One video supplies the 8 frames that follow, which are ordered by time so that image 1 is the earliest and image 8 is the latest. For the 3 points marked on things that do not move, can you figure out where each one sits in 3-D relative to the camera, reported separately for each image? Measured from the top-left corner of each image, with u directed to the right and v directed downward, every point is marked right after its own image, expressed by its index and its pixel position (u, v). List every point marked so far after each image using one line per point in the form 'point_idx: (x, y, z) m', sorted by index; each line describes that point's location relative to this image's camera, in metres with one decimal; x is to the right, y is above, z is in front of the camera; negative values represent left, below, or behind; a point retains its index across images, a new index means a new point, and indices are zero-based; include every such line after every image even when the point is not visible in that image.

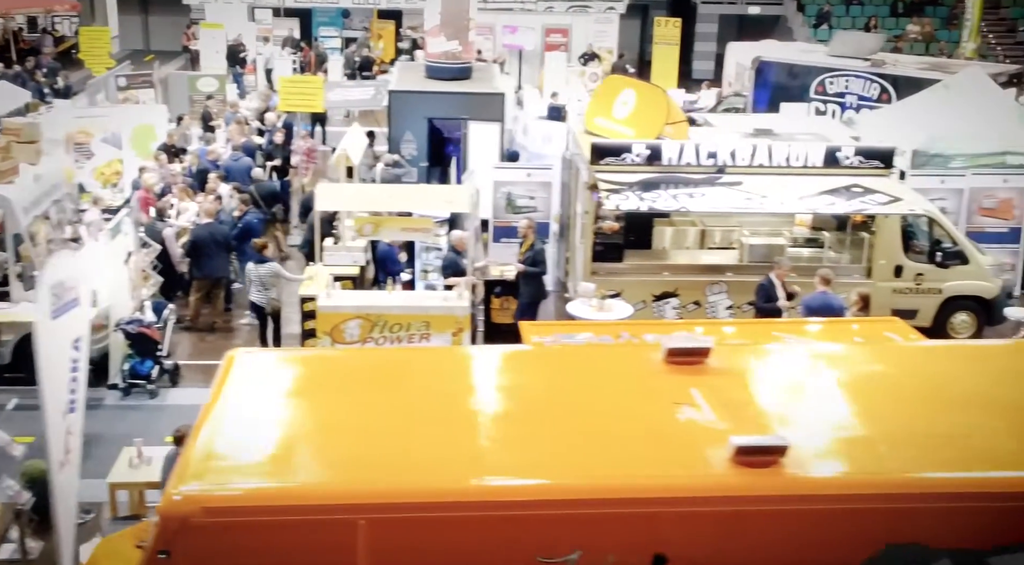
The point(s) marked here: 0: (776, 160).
0: (+3.0, +1.4, +11.9) m
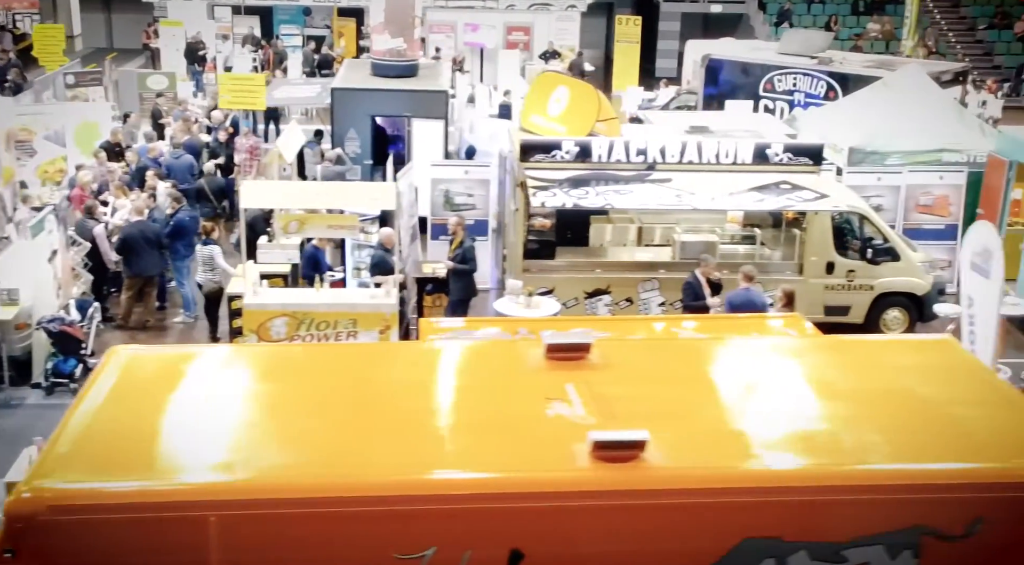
0: (+2.2, +1.5, +11.9) m
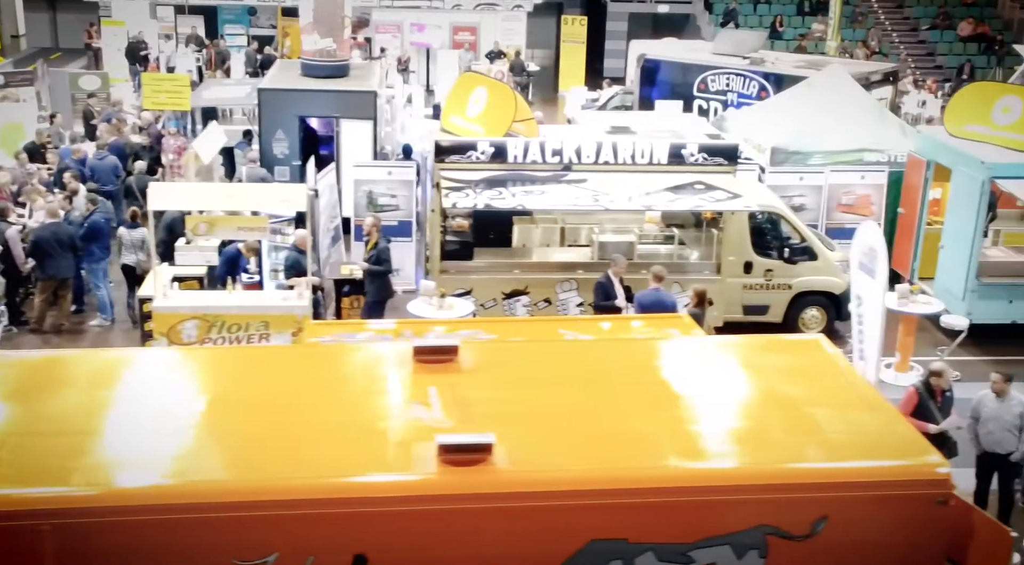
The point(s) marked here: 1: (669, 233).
0: (+1.3, +1.5, +12.0) m
1: (+2.0, +0.6, +12.9) m
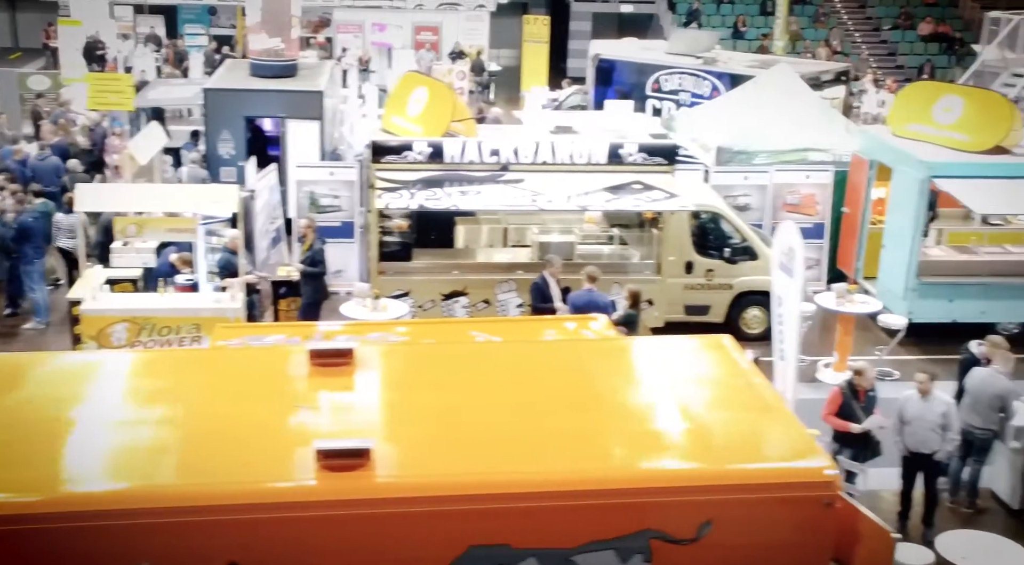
0: (+0.5, +1.4, +11.9) m
1: (+1.2, +0.6, +12.9) m
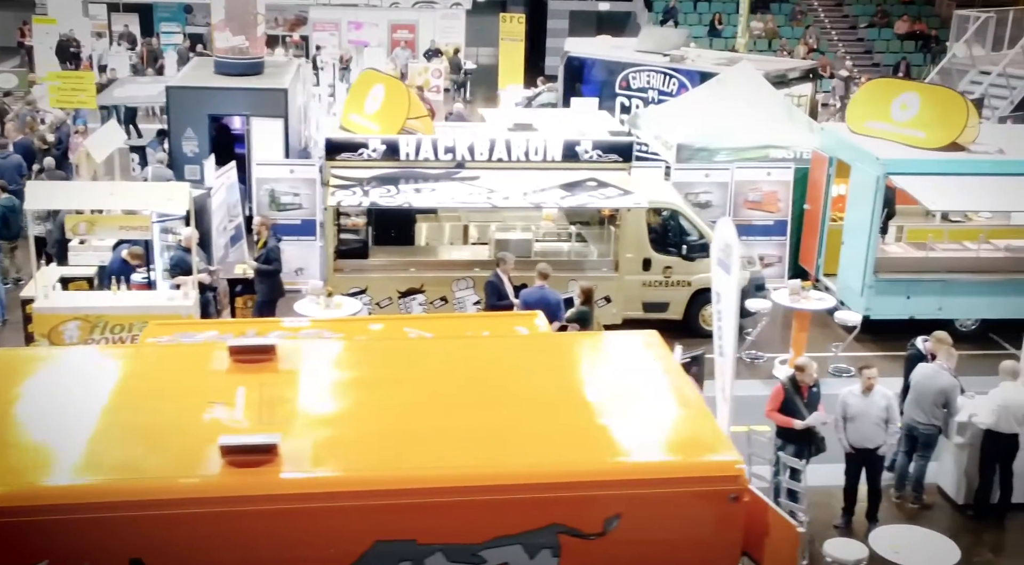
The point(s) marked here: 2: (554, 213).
0: (0.0, +1.5, +11.9) m
1: (+0.7, +0.7, +12.9) m
2: (+0.5, +0.9, +13.2) m
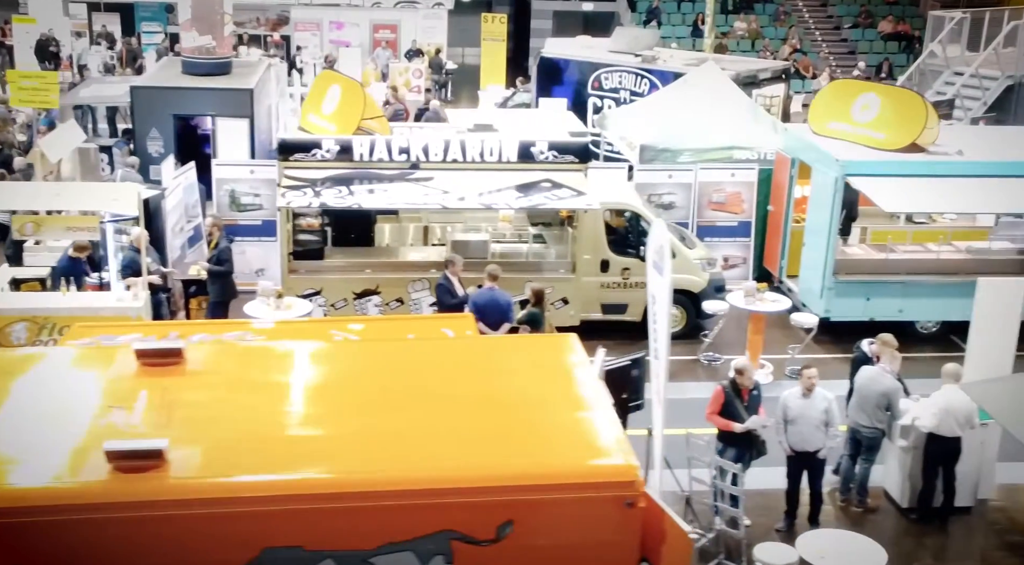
0: (-0.5, +1.5, +11.9) m
1: (+0.2, +0.6, +12.8) m
2: (0.0, +0.9, +13.2) m
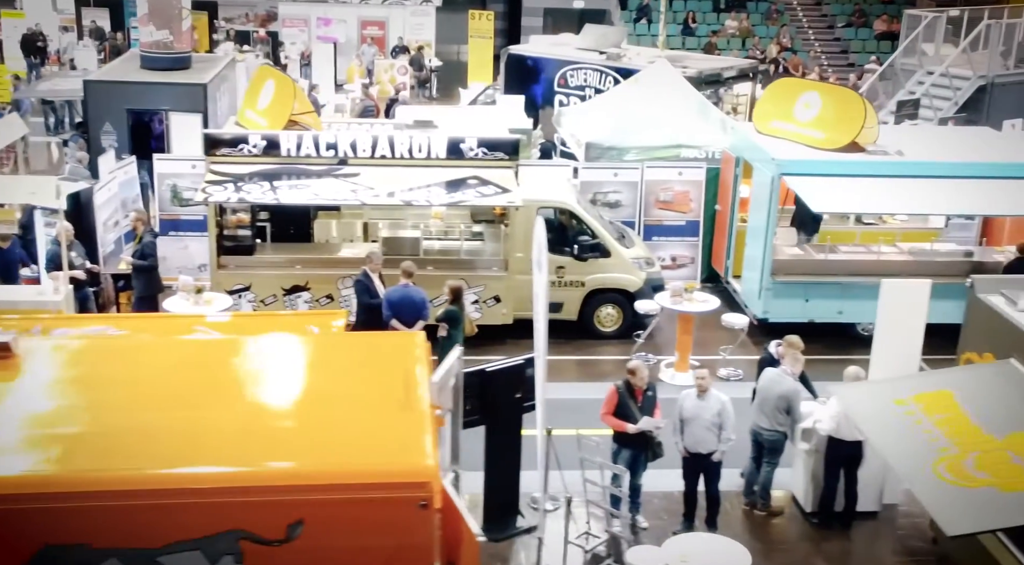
0: (-1.3, +1.5, +11.8) m
1: (-0.6, +0.7, +12.8) m
2: (-0.8, +0.9, +13.1) m
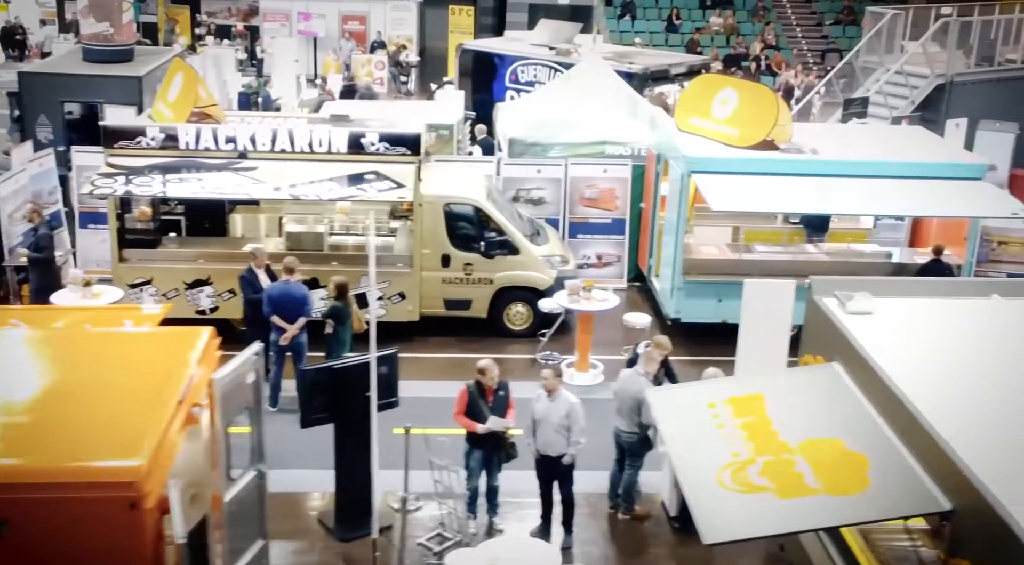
0: (-2.4, +1.6, +11.7) m
1: (-1.7, +0.7, +12.6) m
2: (-1.8, +1.0, +13.0) m
